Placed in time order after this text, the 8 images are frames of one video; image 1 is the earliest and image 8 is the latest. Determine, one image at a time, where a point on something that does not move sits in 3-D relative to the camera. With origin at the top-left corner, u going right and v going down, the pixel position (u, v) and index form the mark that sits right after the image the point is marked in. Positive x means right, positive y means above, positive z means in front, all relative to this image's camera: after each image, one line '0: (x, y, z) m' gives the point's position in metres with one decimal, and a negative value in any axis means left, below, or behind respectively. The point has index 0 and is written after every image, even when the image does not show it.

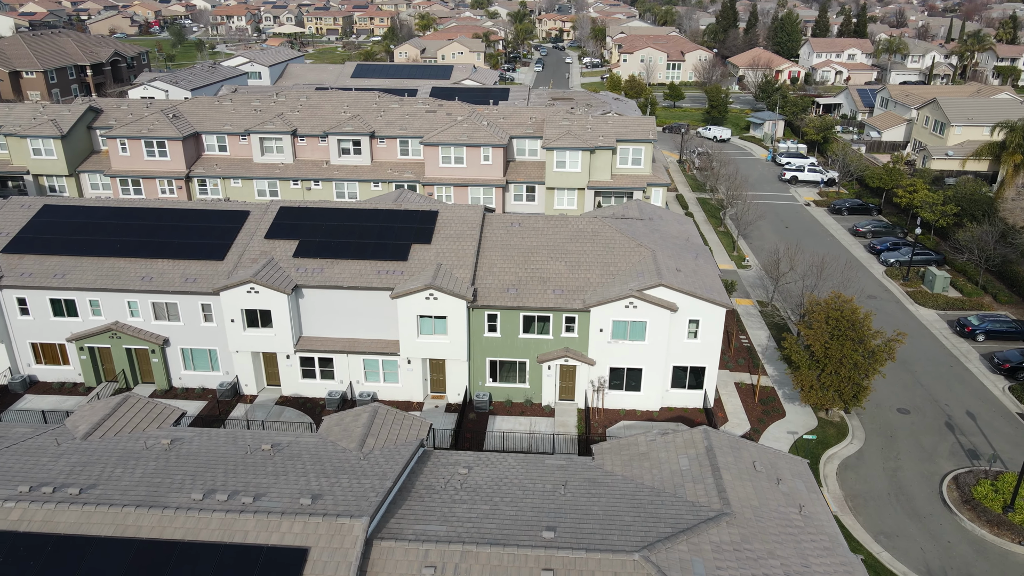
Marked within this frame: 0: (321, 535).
0: (-3.8, -4.9, +14.7) m
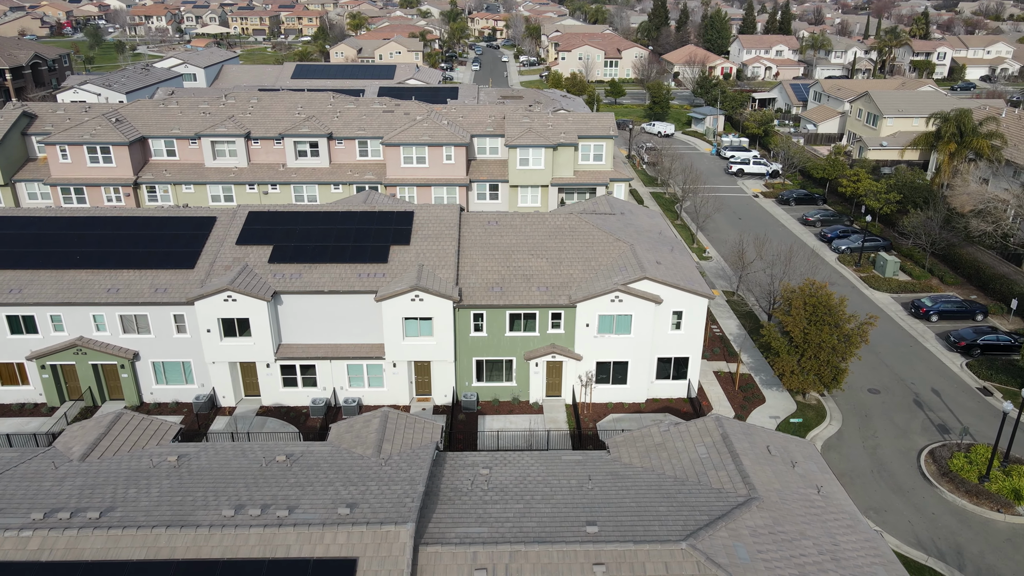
0: (-2.8, -4.9, +14.3) m
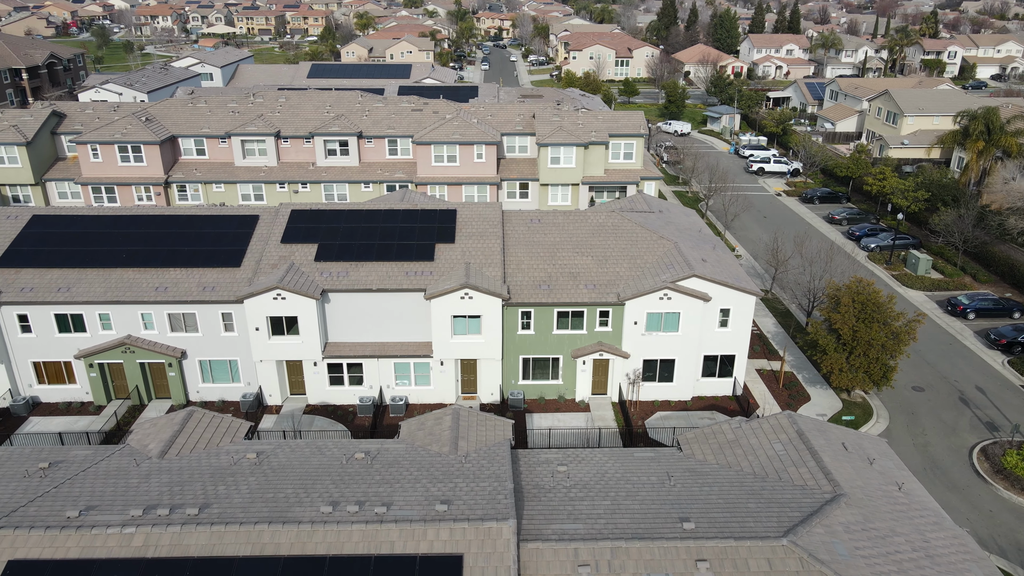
0: (-0.8, -4.9, +14.3) m
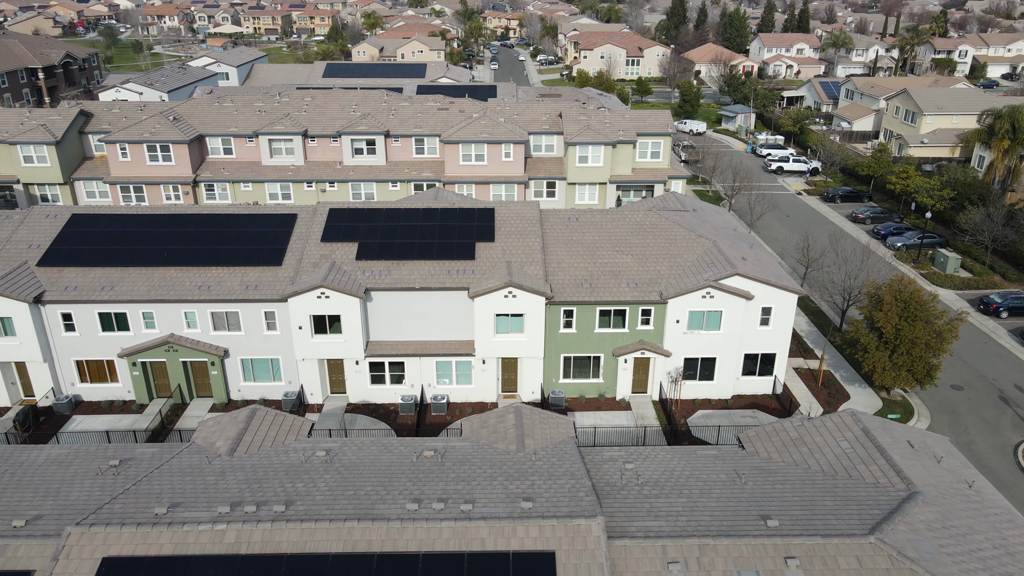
0: (+0.9, -4.8, +14.3) m
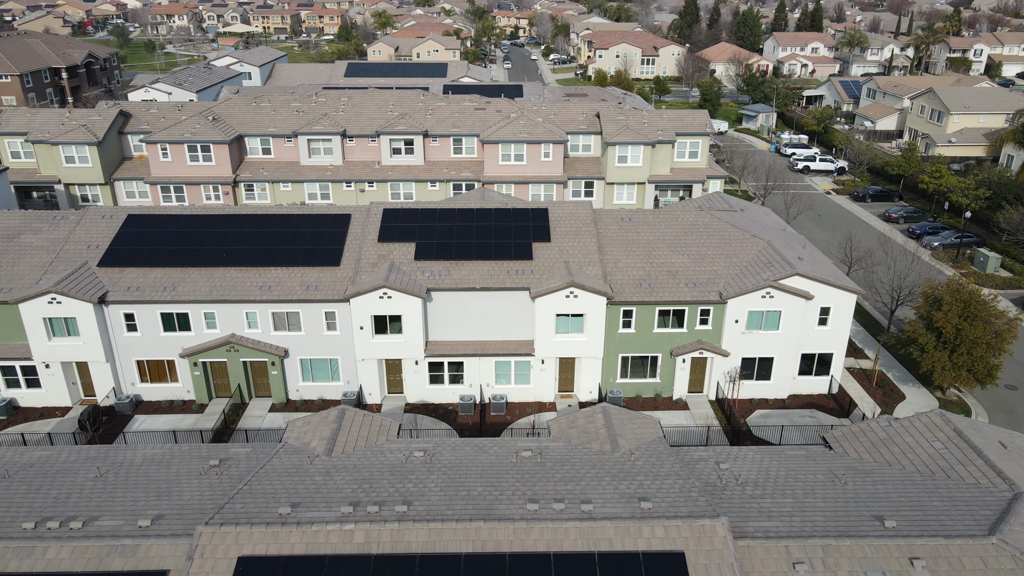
0: (+3.4, -4.8, +14.4) m
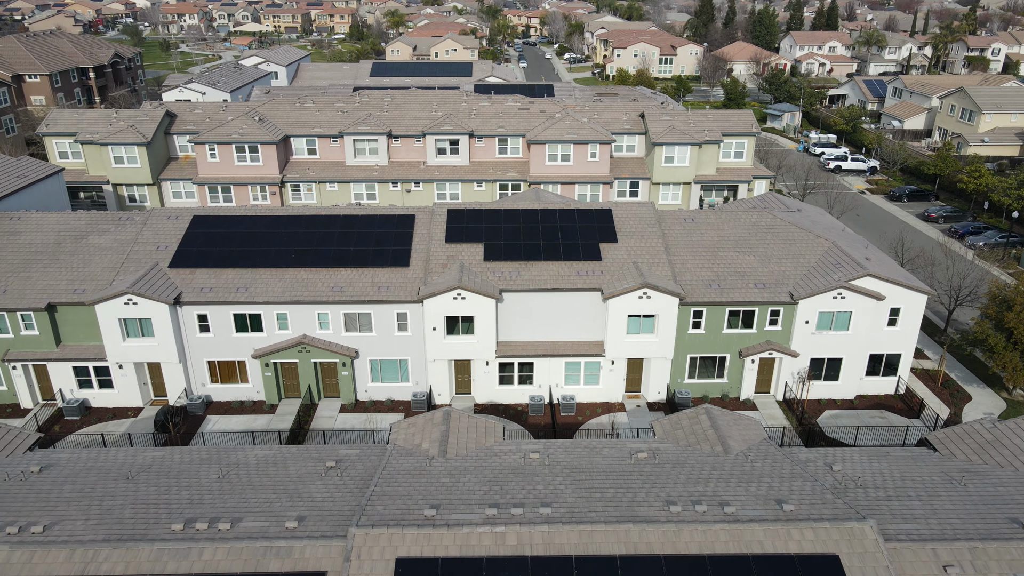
0: (+6.3, -4.9, +14.4) m
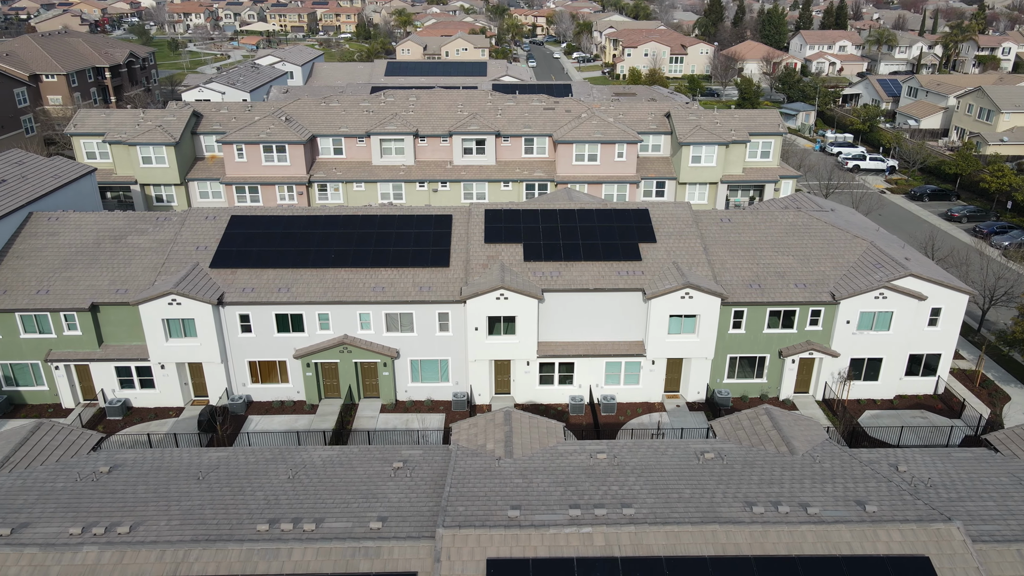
0: (+8.0, -4.9, +14.5) m
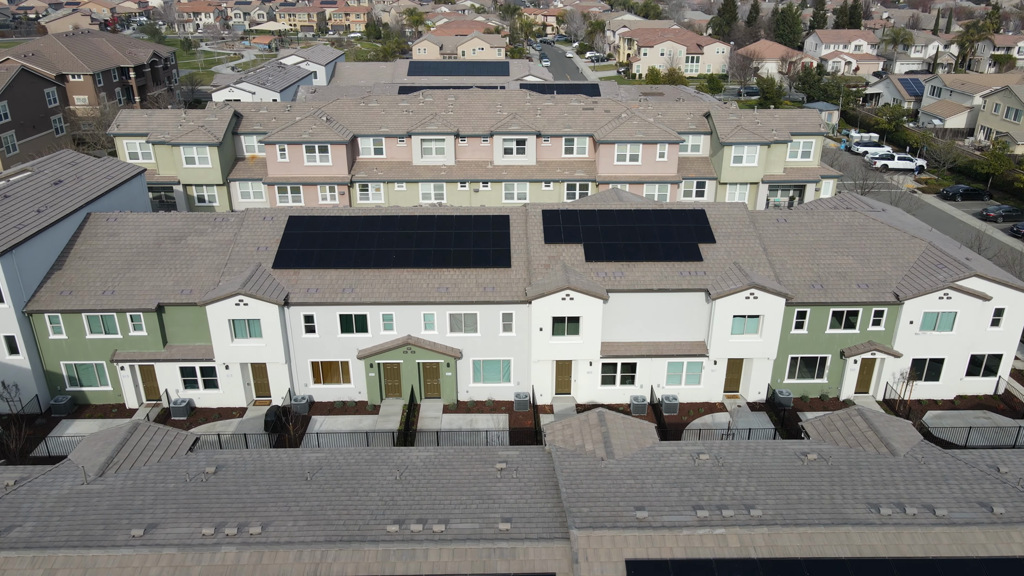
0: (+10.6, -5.0, +14.5) m
